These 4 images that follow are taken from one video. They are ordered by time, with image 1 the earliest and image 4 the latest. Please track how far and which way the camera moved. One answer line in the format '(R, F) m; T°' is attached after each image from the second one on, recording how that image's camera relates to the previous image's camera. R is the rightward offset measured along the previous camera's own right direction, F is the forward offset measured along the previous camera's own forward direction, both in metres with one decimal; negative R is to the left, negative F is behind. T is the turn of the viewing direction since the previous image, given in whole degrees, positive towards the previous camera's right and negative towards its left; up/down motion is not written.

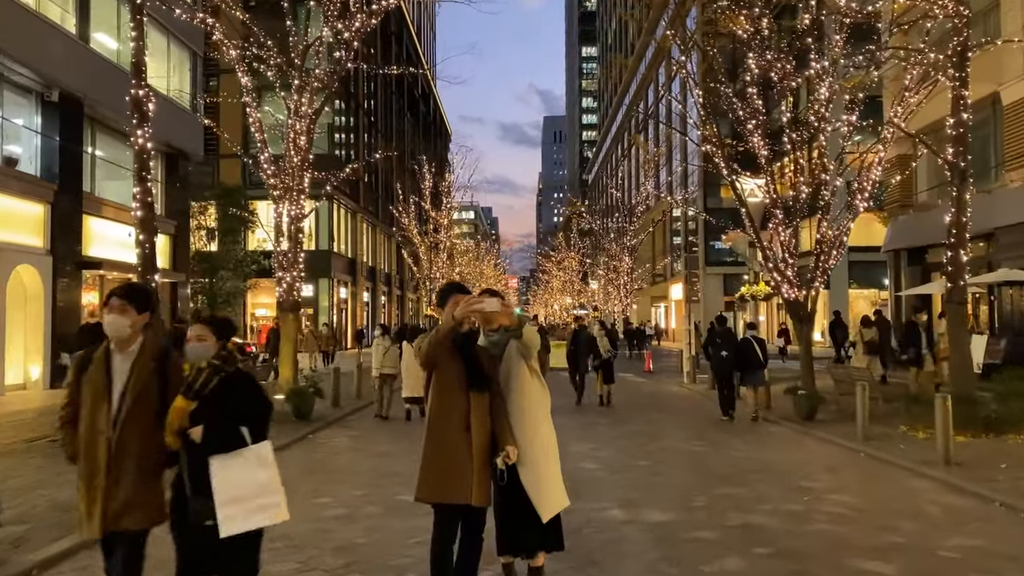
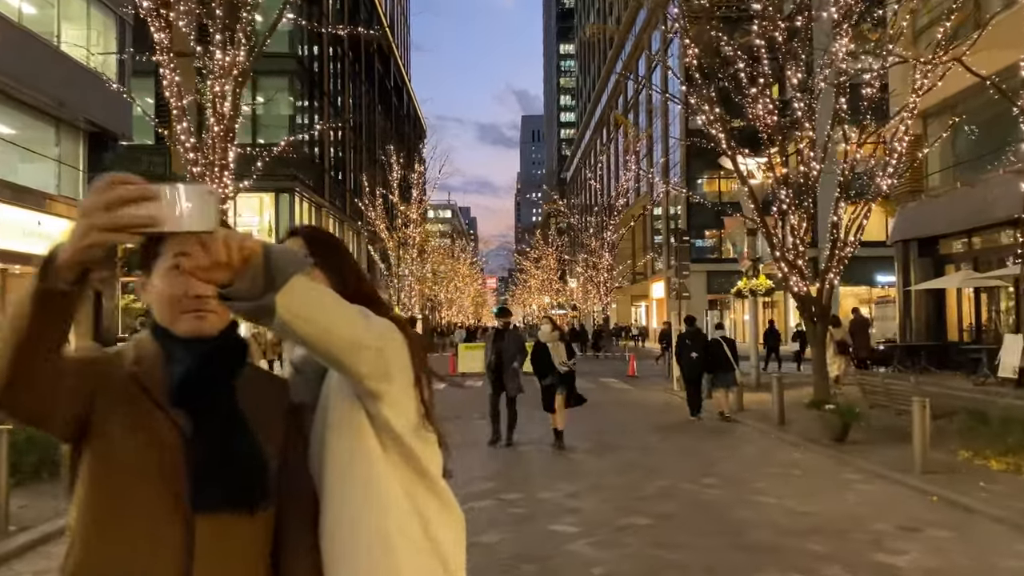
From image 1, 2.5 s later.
(+0.3, +2.9) m; +1°
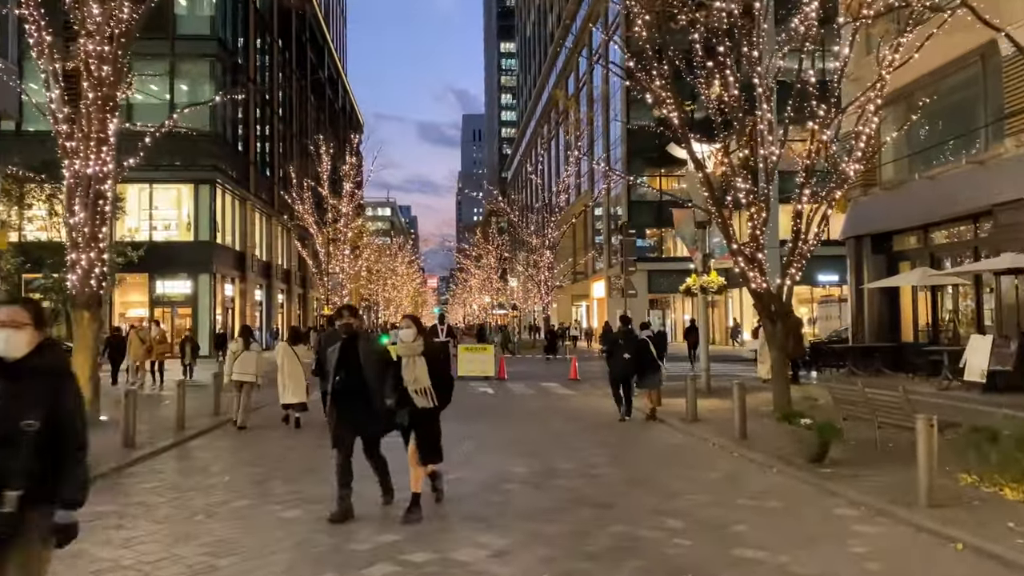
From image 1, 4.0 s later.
(+0.2, +1.9) m; +4°
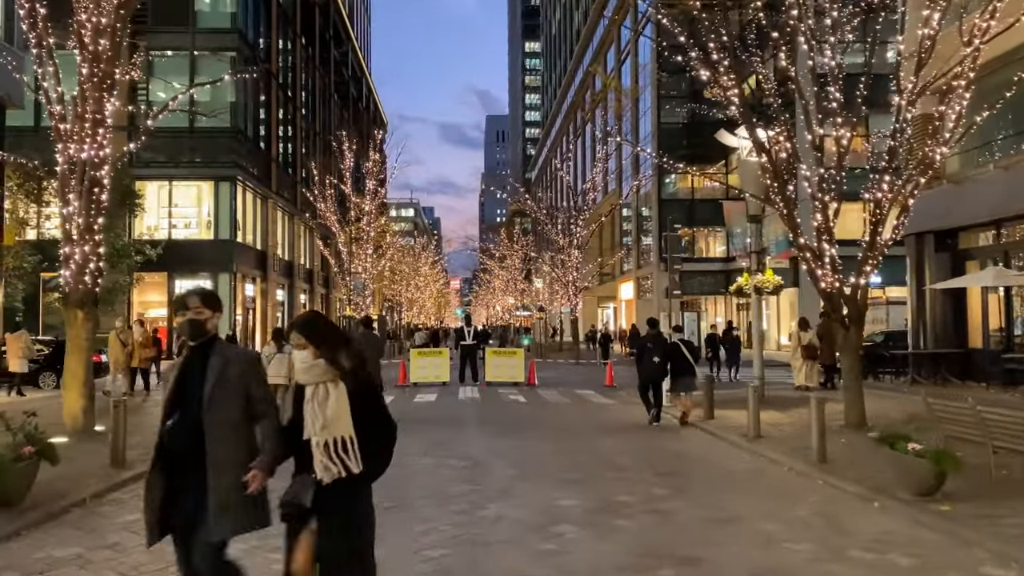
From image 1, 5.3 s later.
(-0.3, +1.5) m; -2°
